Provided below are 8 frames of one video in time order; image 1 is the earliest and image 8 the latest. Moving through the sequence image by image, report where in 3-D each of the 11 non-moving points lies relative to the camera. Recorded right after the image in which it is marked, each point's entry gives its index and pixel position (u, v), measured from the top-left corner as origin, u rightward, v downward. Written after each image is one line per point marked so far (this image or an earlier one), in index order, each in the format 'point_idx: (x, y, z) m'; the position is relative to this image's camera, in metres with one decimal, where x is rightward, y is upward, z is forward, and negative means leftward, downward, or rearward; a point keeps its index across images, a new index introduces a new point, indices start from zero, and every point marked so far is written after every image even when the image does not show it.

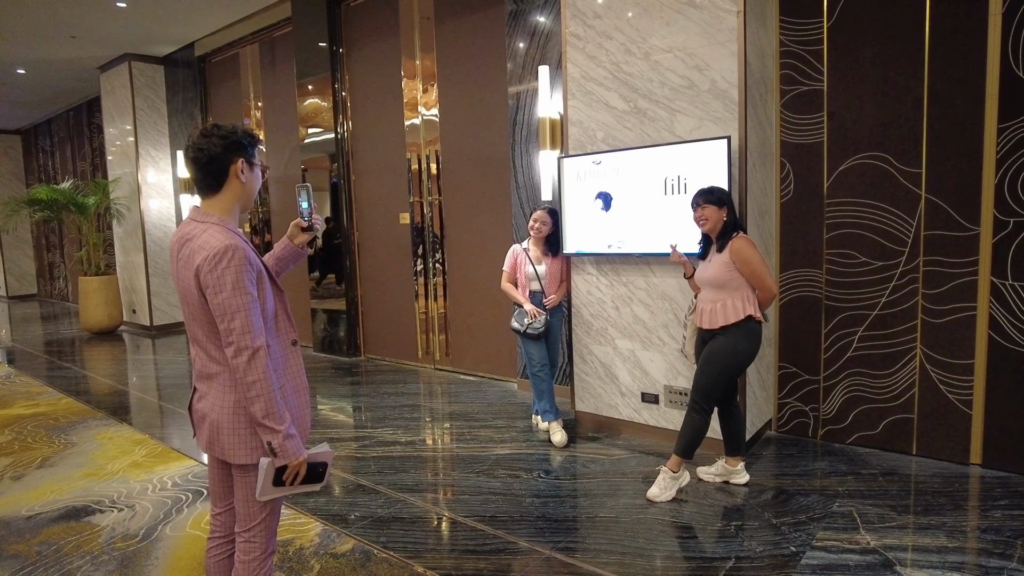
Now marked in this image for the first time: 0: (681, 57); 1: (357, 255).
0: (+0.9, +1.2, +3.4) m
1: (-1.5, +0.3, +6.3) m
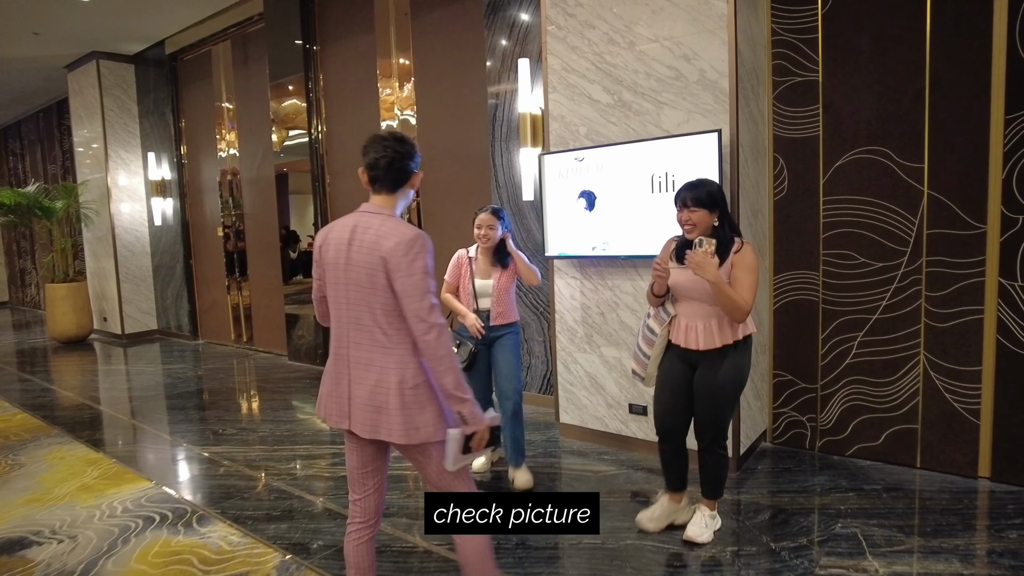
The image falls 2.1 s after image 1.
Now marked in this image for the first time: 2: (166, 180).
0: (+0.8, +1.2, +3.2) m
1: (-1.7, +0.3, +6.1) m
2: (-4.2, +1.3, +8.0) m
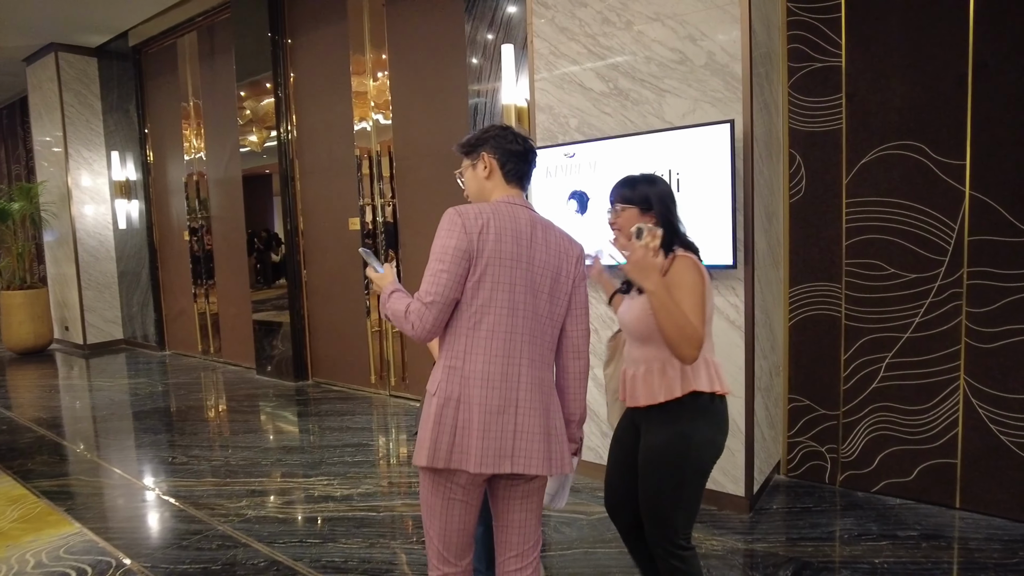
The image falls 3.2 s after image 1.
0: (+0.7, +1.1, +2.8) m
1: (-1.8, +0.2, +5.6) m
2: (-4.3, +1.2, +7.5) m
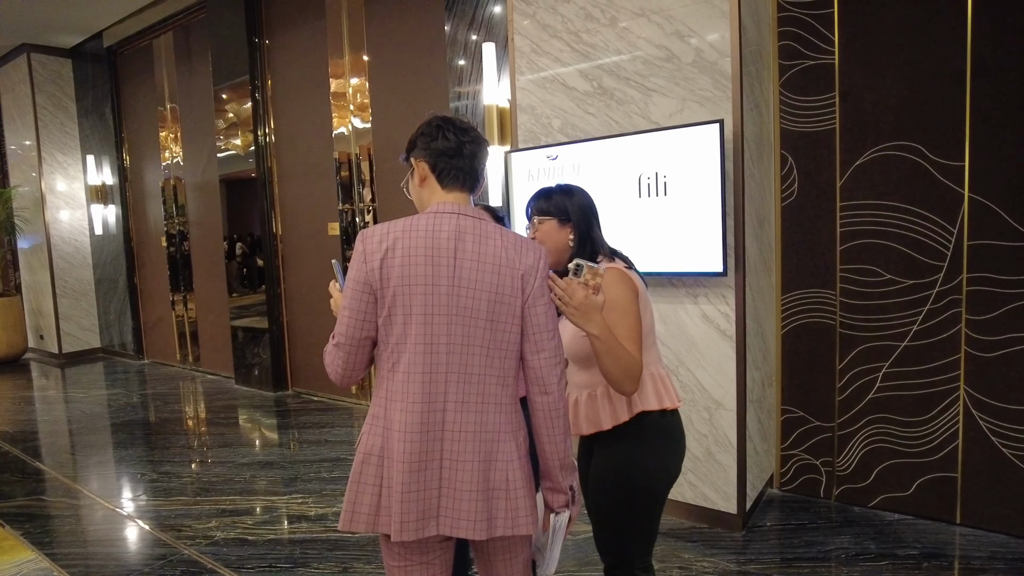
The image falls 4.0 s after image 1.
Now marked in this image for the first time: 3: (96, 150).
0: (+0.6, +1.1, +2.7) m
1: (-1.9, +0.1, +5.5) m
2: (-4.5, +1.1, +7.3) m
3: (-4.6, +1.5, +7.3) m
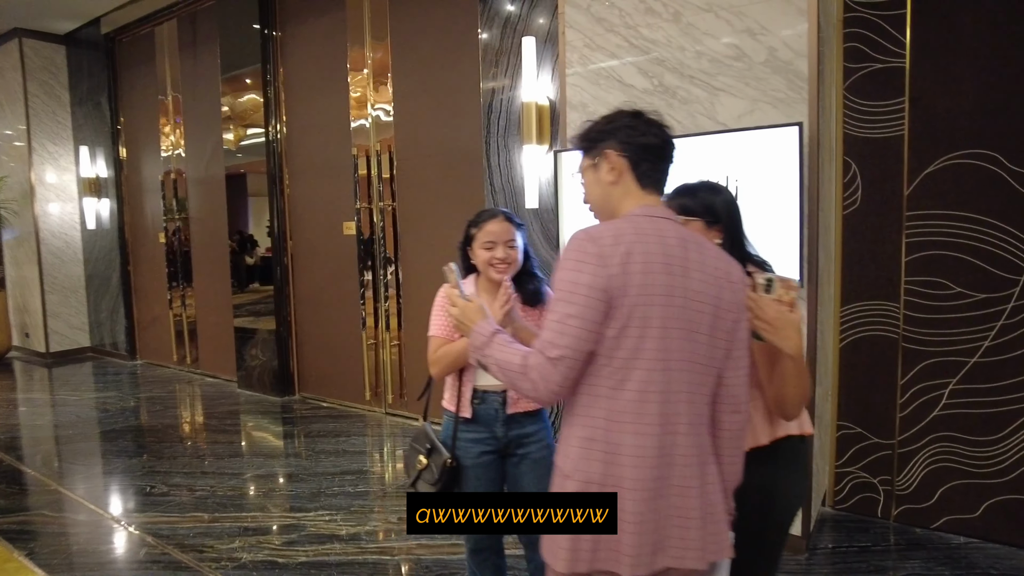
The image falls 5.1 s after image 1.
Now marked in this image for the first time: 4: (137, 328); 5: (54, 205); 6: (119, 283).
0: (+0.8, +1.0, +2.5) m
1: (-1.8, +0.1, +5.3) m
2: (-4.4, +1.2, +7.0) m
3: (-4.5, +1.6, +7.1) m
4: (-4.0, -0.4, +7.0) m
5: (-4.9, +0.9, +7.1) m
6: (-4.2, 0.0, +7.0) m
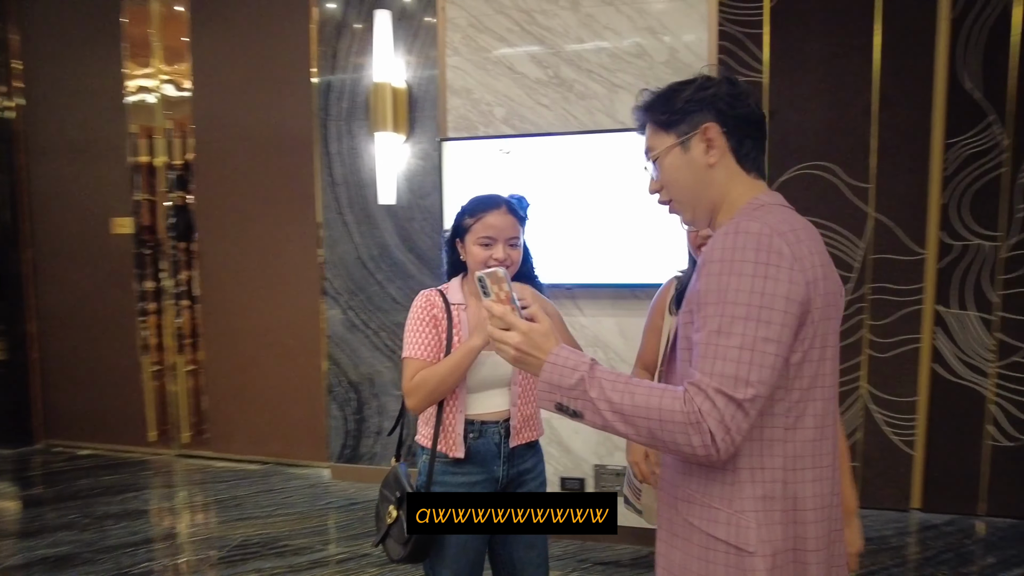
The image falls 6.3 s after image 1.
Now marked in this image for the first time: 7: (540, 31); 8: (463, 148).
0: (+0.4, +1.0, +2.5) m
1: (-3.0, 0.0, +4.0) m
2: (-6.0, +1.0, +4.7) m
3: (-6.2, +1.4, +4.7) m
4: (-5.7, -0.6, +4.8) m
5: (-6.6, +0.7, +4.6) m
6: (-5.9, -0.1, +4.8) m
7: (+0.1, +1.0, +2.6) m
8: (-0.2, +0.5, +2.6) m
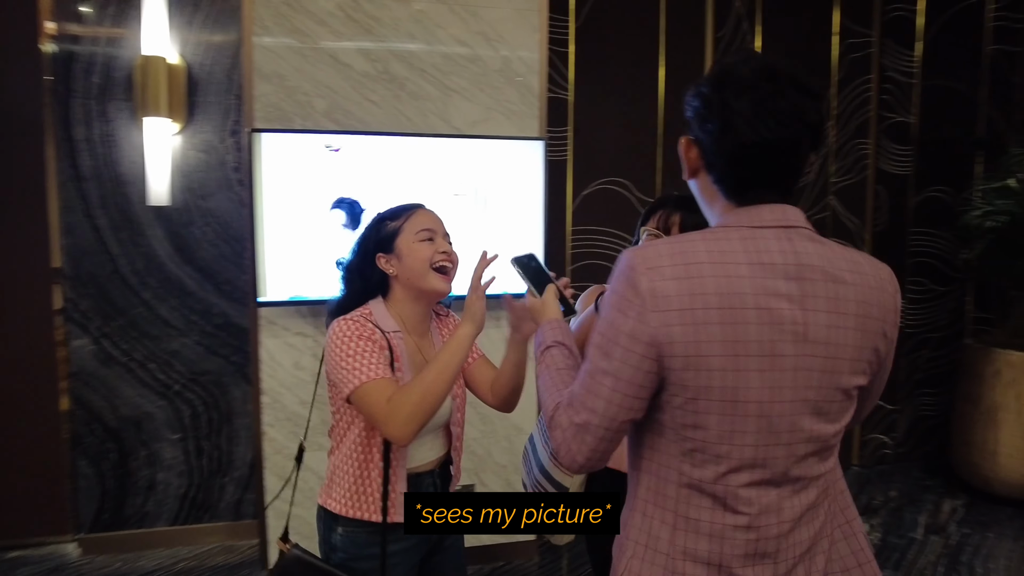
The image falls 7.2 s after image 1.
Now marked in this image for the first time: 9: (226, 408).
0: (-0.2, +1.0, +2.4) m
1: (-3.9, -0.1, +2.4) m
2: (-7.0, +0.7, +1.7) m
3: (-7.2, +1.1, +1.6) m
4: (-6.6, -0.8, +2.0) m
5: (-7.5, +0.4, +1.3) m
6: (-6.8, -0.4, +1.8) m
7: (-0.5, +1.0, +2.4) m
8: (-0.8, +0.5, +2.2) m
9: (-1.2, -0.5, +2.7) m
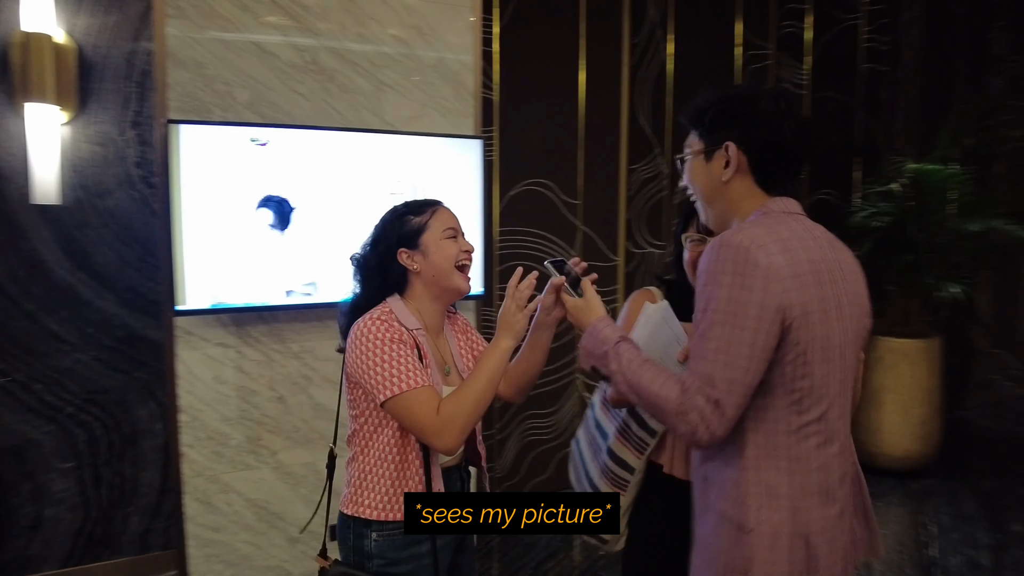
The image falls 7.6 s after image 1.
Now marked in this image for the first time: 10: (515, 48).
0: (-0.4, +1.0, +2.3) m
1: (-4.0, -0.2, +1.6) m
2: (-7.0, +0.6, +0.4) m
3: (-7.1, +1.0, +0.3) m
4: (-6.6, -1.0, +0.7) m
5: (-7.4, +0.3, 0.0) m
6: (-6.8, -0.5, +0.5) m
7: (-0.7, +0.9, +2.2) m
8: (-1.0, +0.5, +2.1) m
9: (-1.4, -0.5, +2.4) m
10: (0.0, +1.1, +3.1) m
